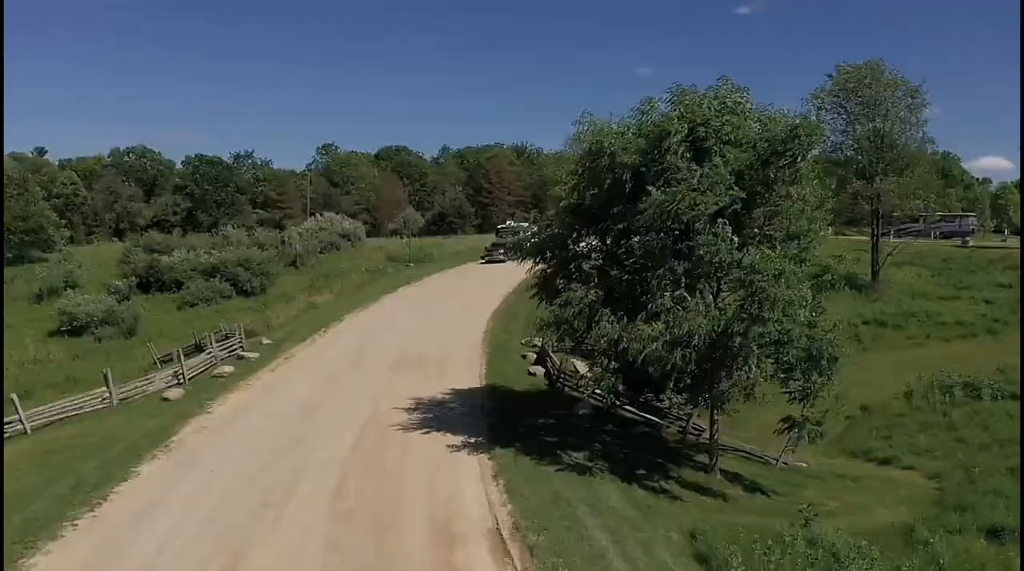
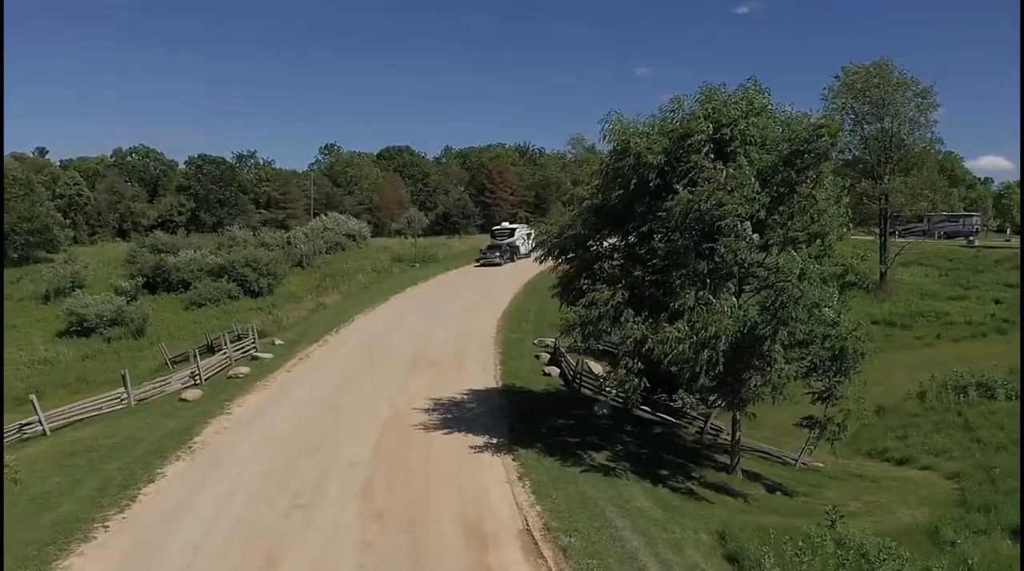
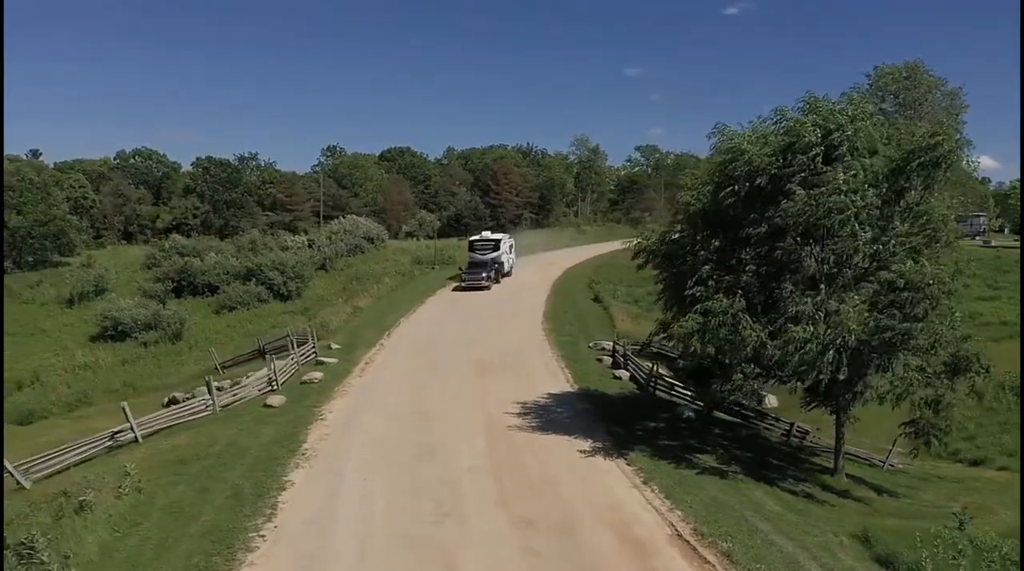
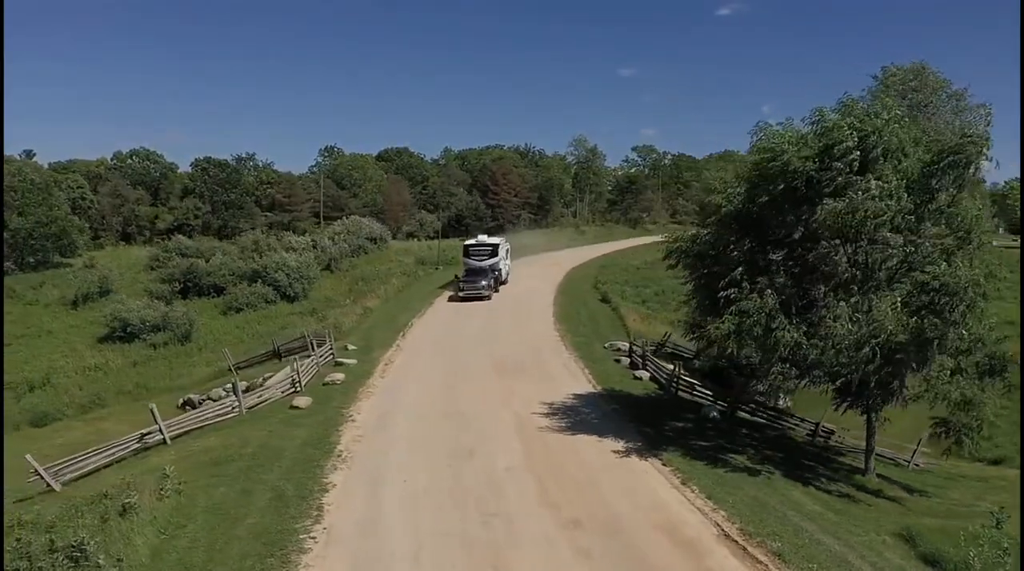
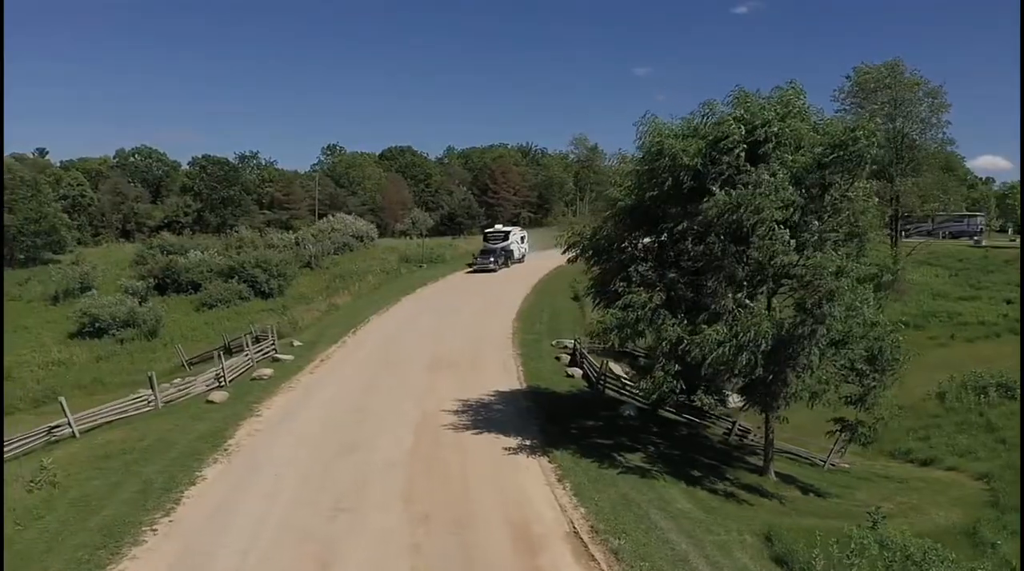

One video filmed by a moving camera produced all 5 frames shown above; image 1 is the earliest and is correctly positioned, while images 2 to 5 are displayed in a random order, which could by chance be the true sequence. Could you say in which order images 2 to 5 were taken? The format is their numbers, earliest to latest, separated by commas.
2, 5, 3, 4
